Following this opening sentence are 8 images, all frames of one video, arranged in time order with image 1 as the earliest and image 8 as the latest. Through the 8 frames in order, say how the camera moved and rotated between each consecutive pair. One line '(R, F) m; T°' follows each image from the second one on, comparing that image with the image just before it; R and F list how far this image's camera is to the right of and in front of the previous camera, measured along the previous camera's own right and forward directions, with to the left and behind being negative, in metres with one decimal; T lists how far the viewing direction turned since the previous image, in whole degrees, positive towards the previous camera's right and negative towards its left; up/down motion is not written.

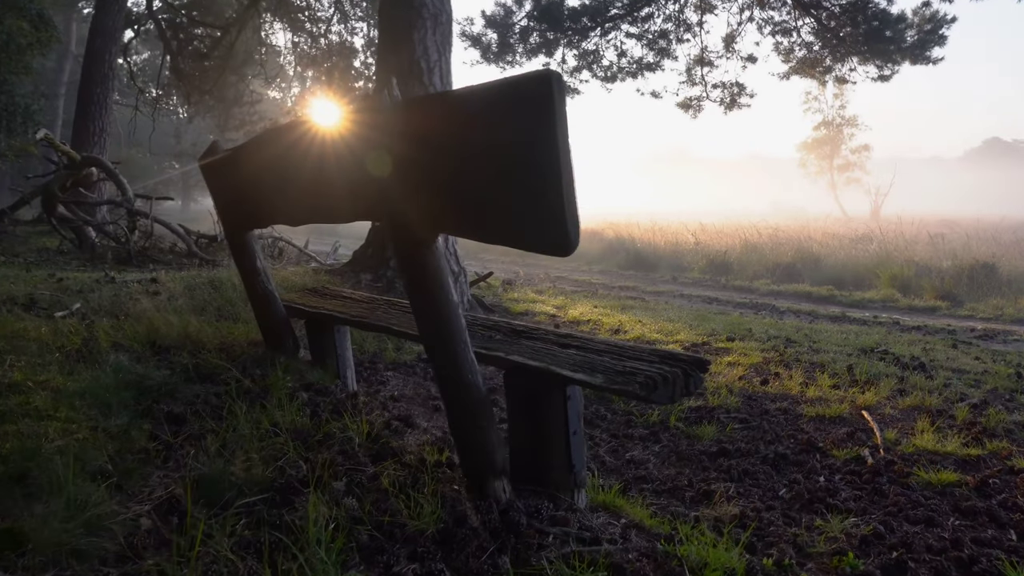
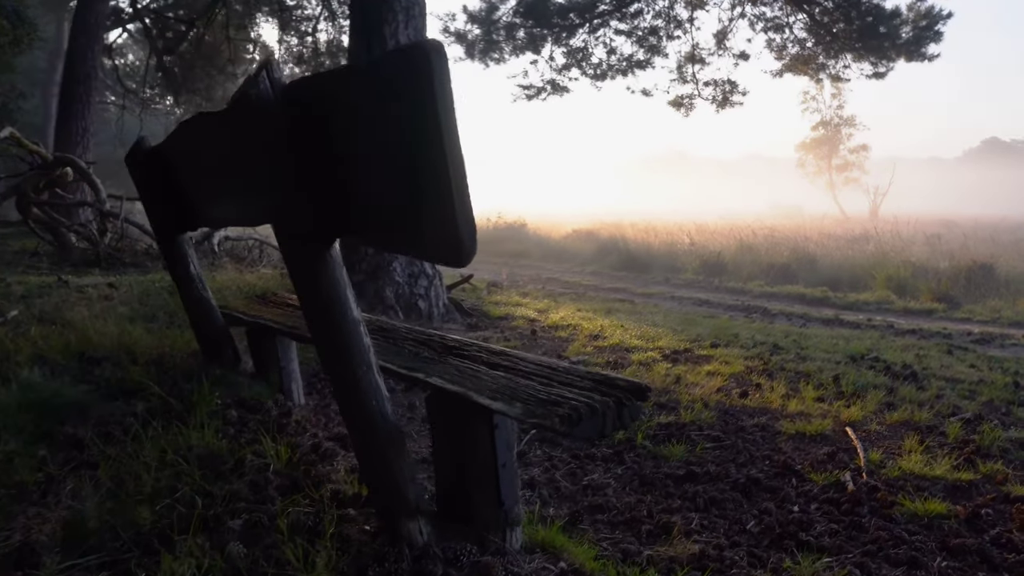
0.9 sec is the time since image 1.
(+0.3, +0.3) m; 0°
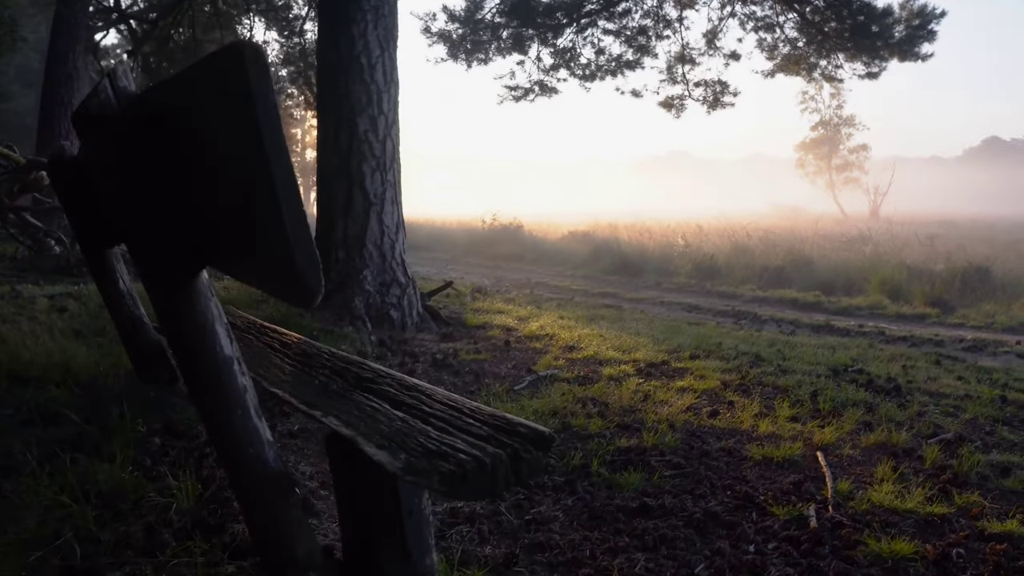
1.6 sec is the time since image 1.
(+0.3, +0.2) m; 0°
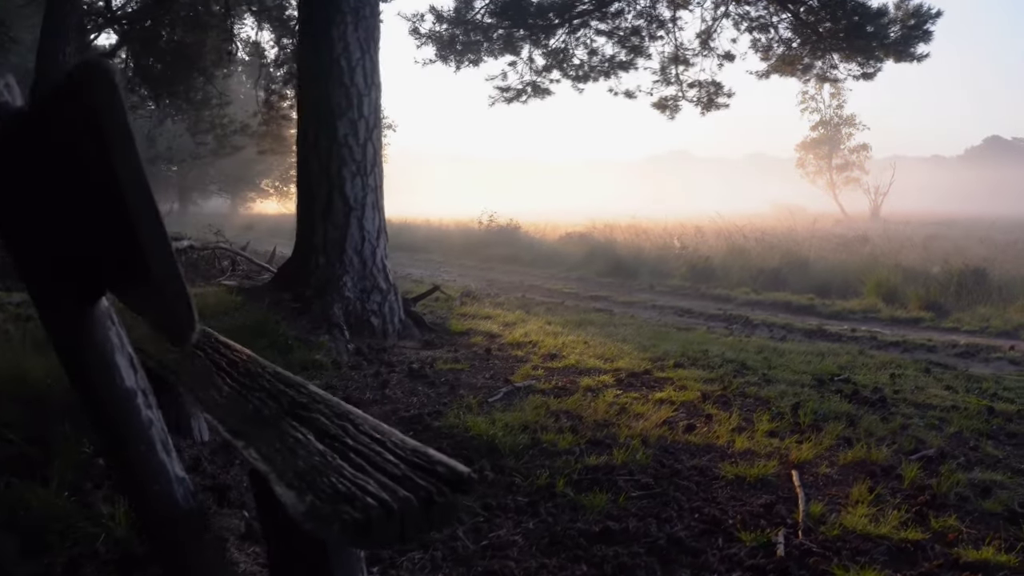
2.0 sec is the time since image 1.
(+0.2, +0.1) m; 0°
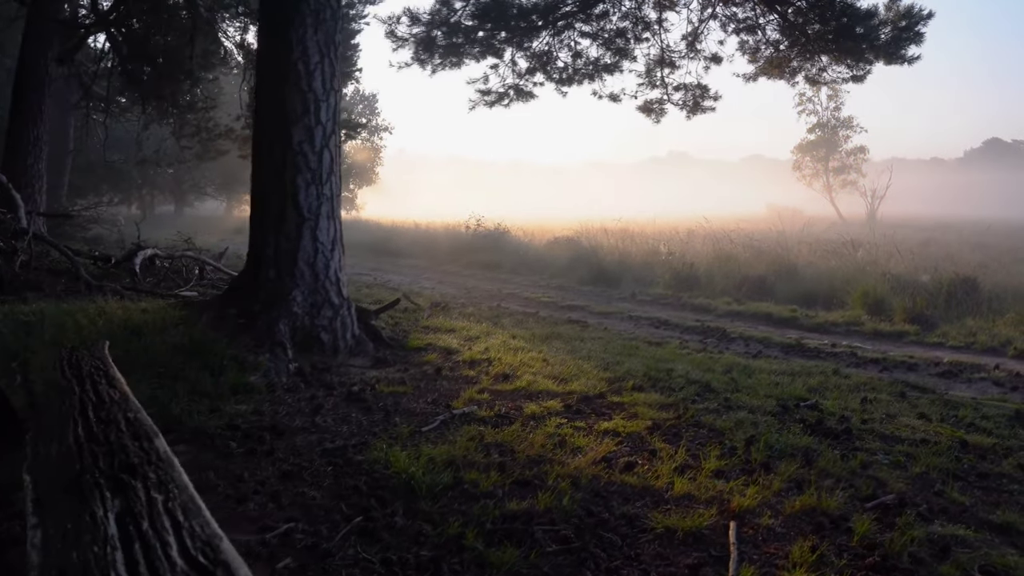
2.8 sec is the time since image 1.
(+0.4, +0.3) m; 0°
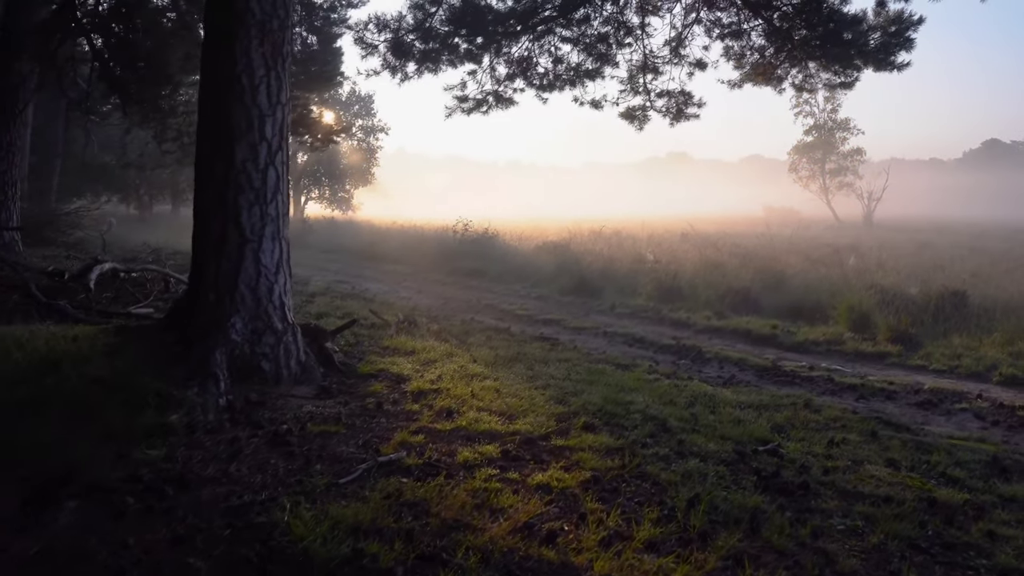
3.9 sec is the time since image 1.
(+0.4, +0.4) m; 0°
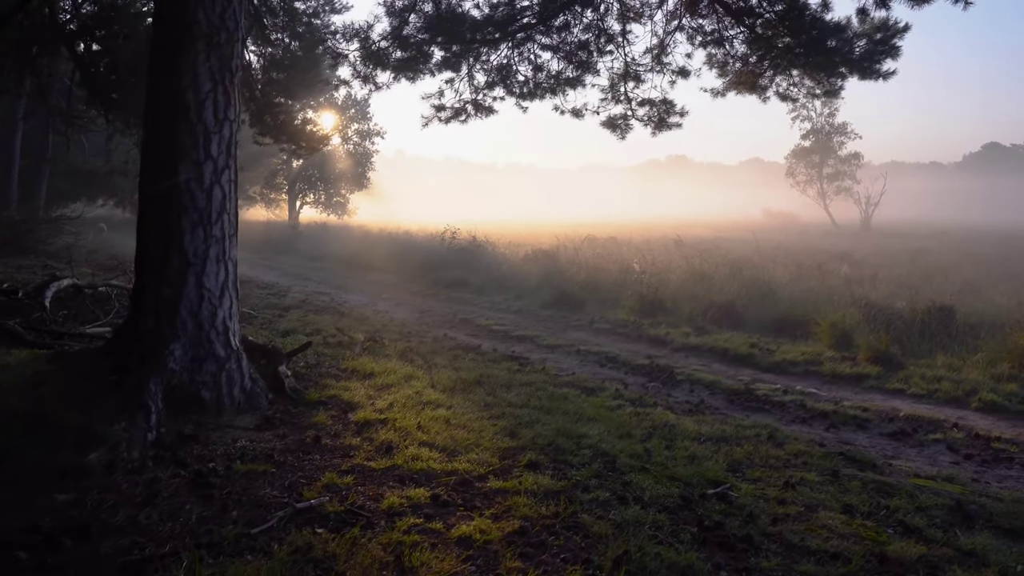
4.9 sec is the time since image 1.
(+0.4, +0.3) m; 0°
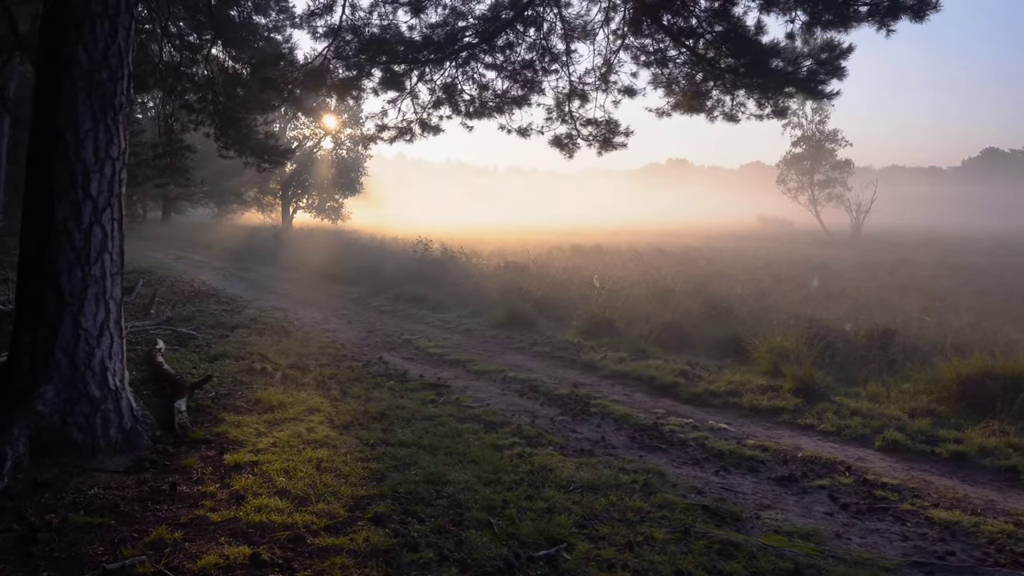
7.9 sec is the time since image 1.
(+1.1, +0.1) m; -1°
